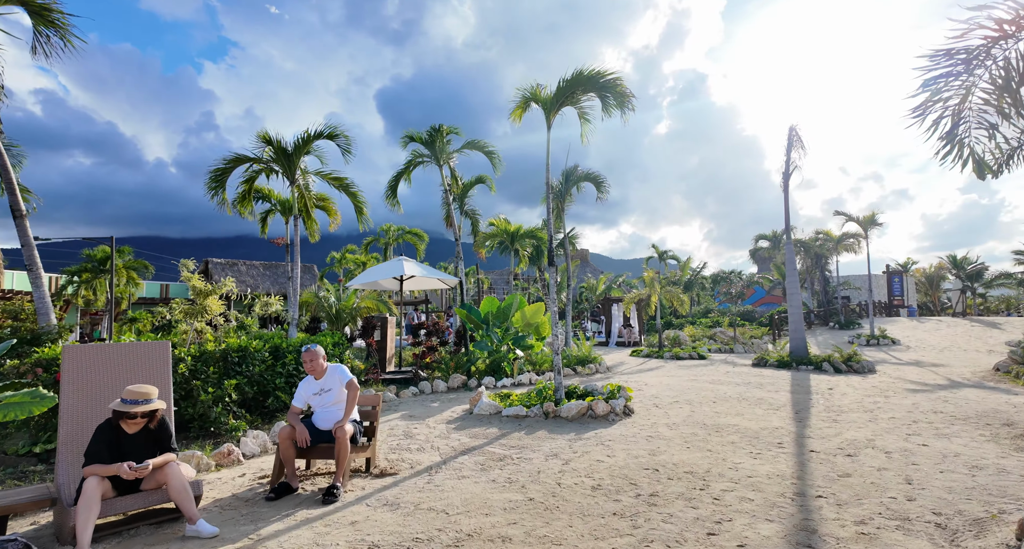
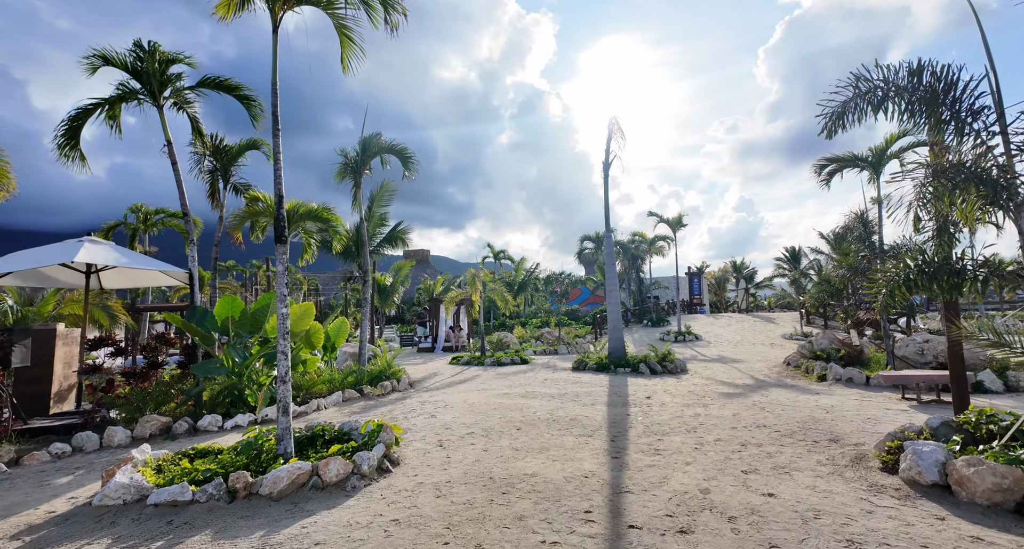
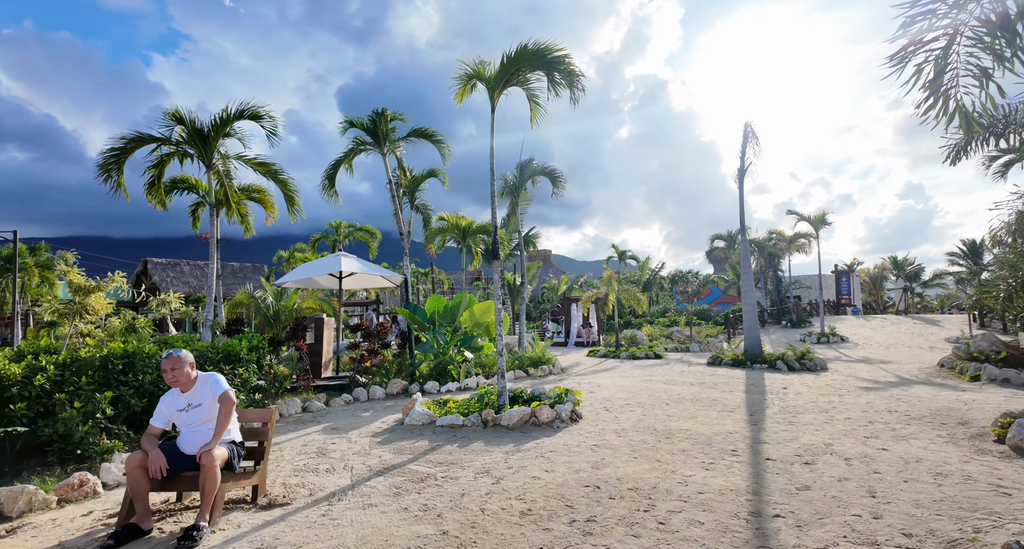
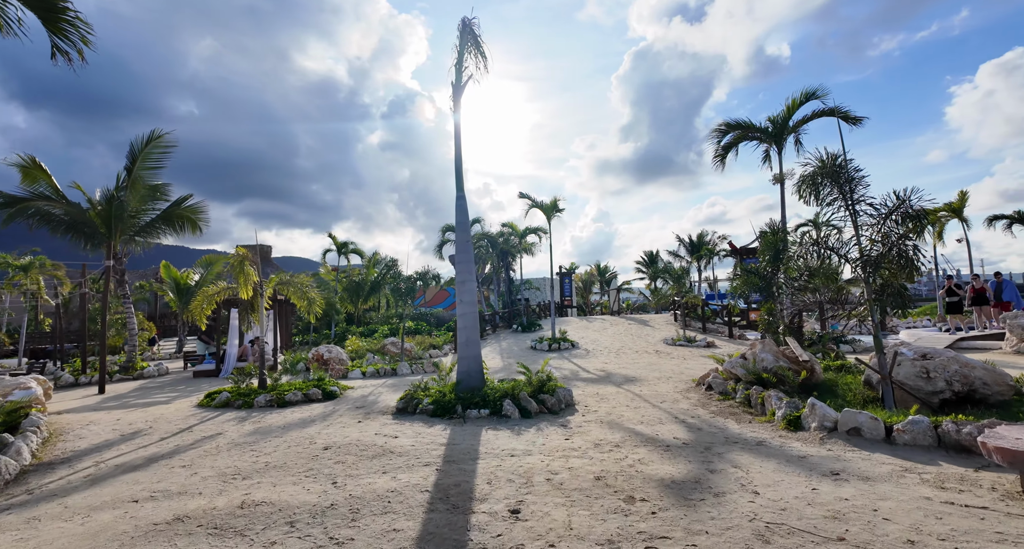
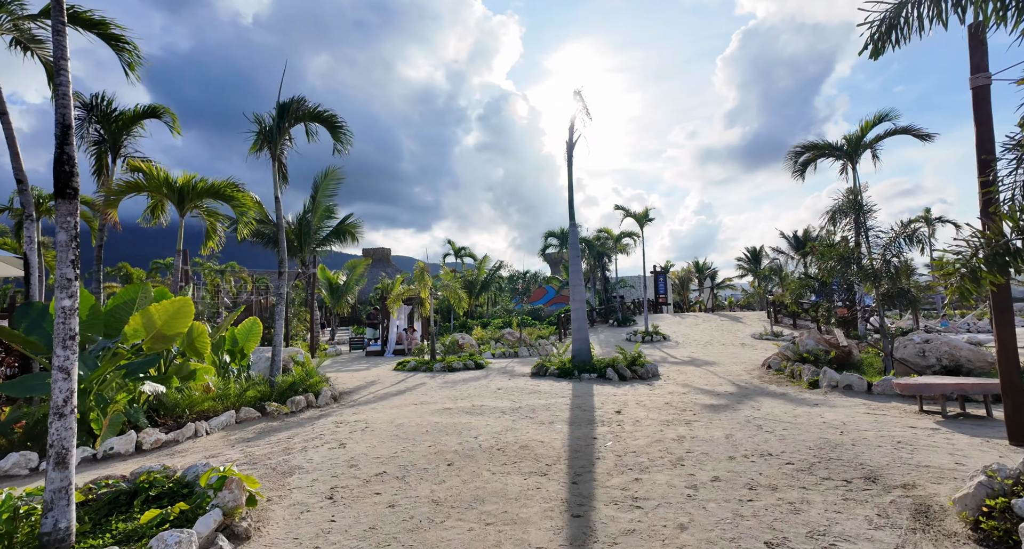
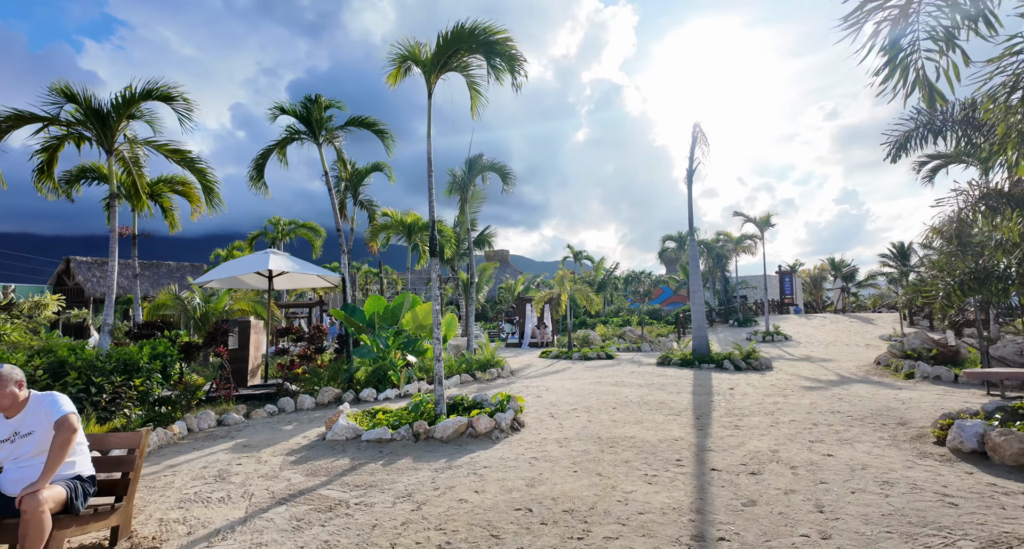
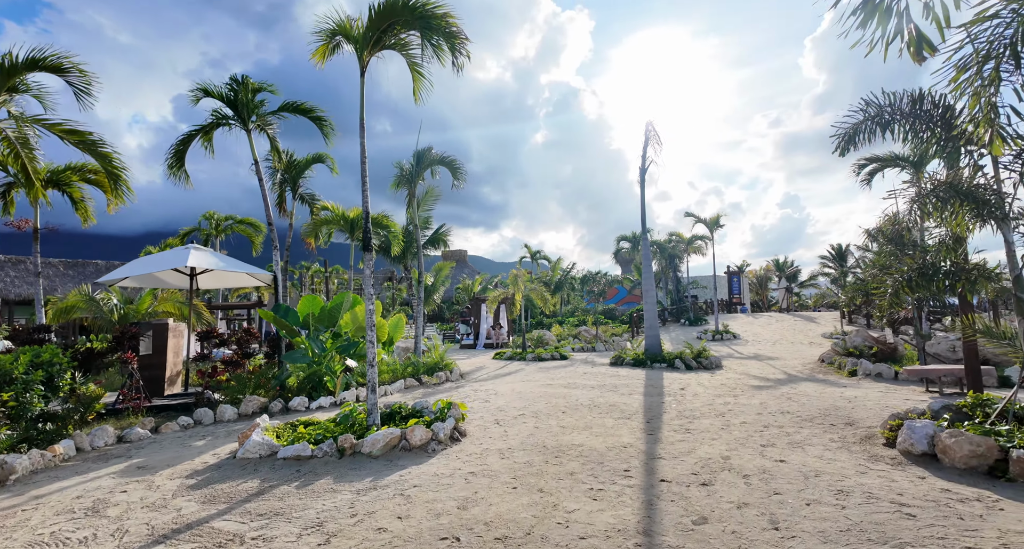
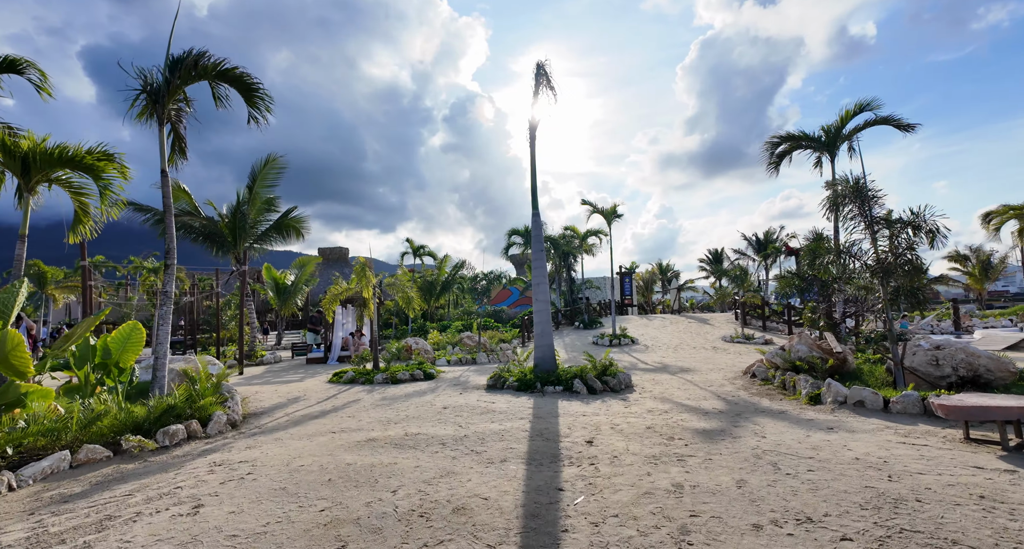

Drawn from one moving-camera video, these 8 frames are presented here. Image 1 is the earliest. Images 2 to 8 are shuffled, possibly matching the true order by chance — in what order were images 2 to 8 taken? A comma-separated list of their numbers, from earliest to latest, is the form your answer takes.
3, 6, 7, 2, 5, 8, 4
